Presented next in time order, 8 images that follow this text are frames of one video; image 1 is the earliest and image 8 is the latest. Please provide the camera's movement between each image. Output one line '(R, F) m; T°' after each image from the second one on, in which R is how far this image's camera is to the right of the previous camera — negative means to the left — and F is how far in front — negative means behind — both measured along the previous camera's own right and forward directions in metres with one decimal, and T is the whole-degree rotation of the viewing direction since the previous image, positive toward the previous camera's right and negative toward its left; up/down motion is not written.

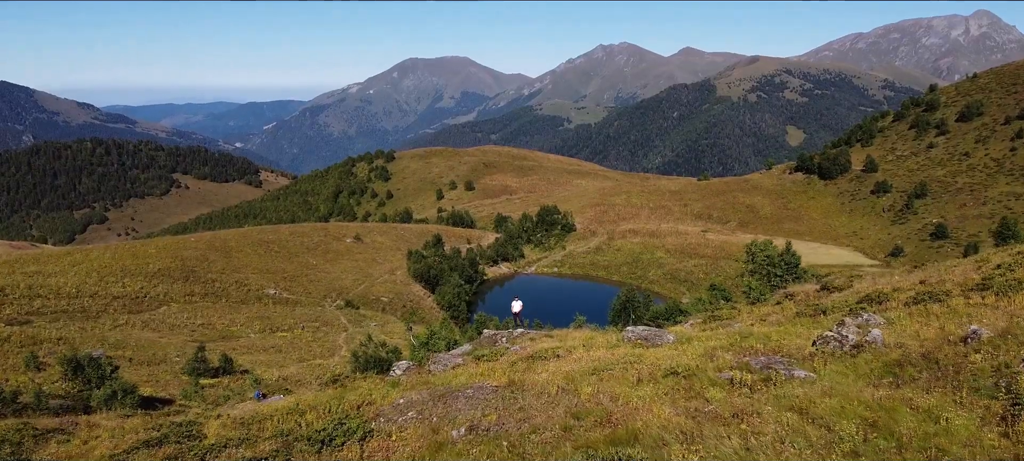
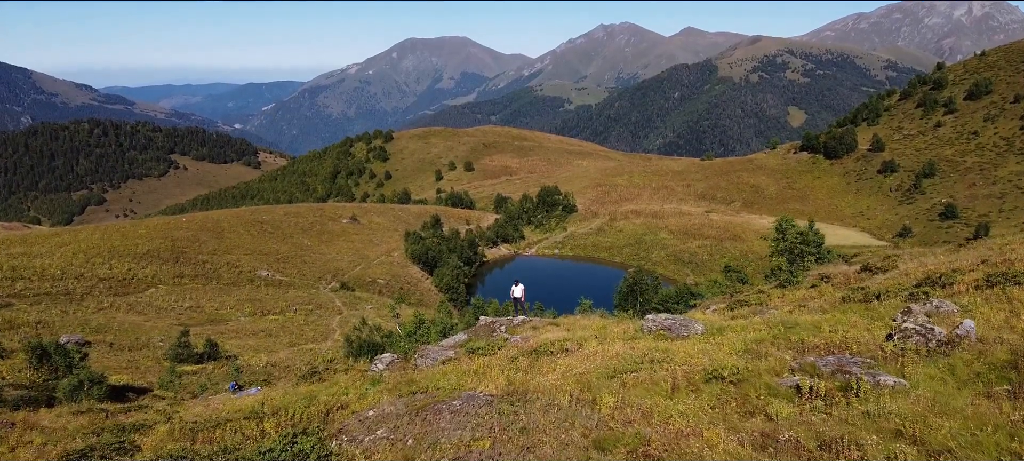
(0.0, +2.4) m; 0°
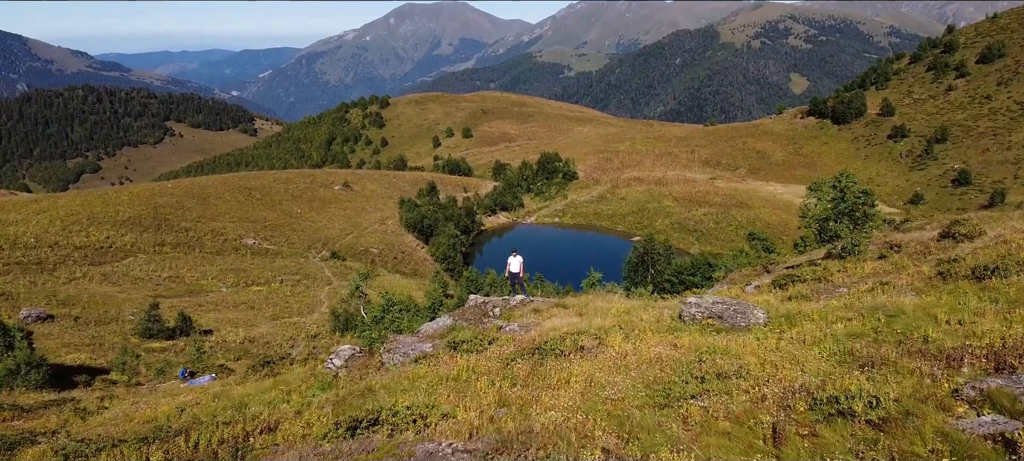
(0.0, +3.6) m; 0°
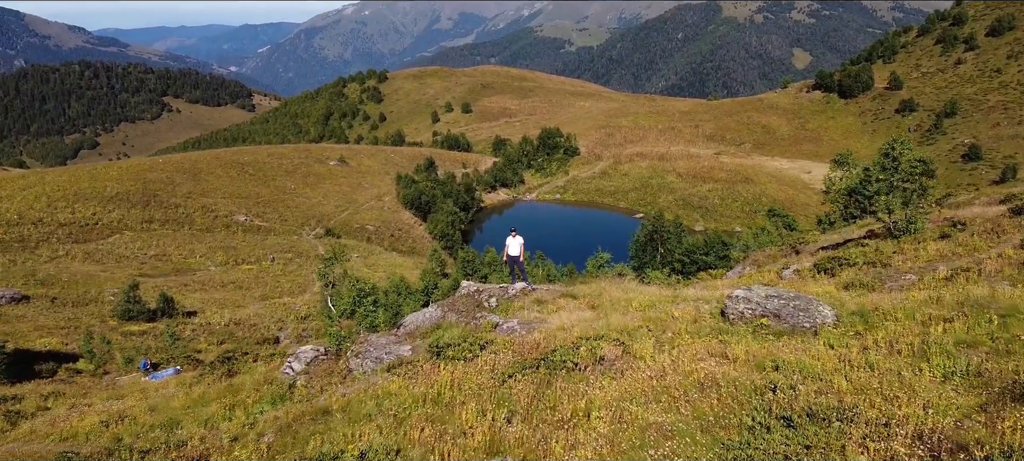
(0.0, +2.2) m; 0°
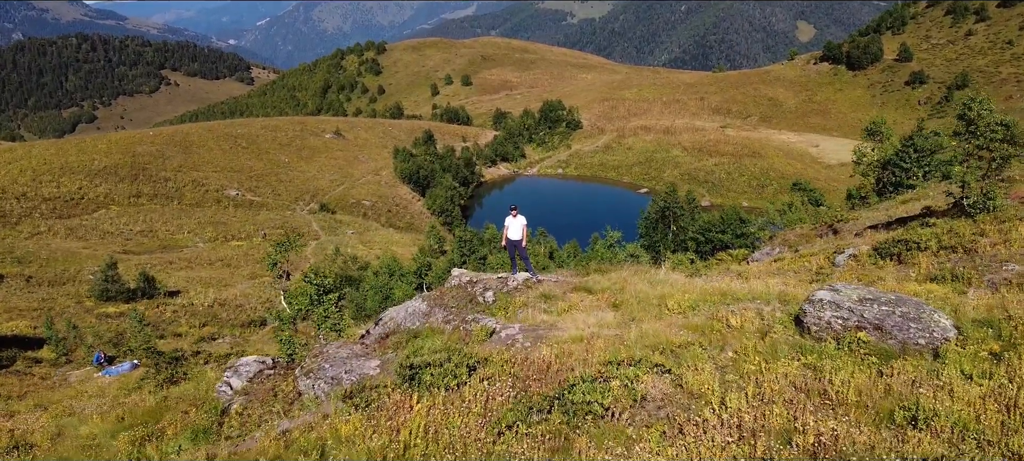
(0.0, +2.2) m; 0°
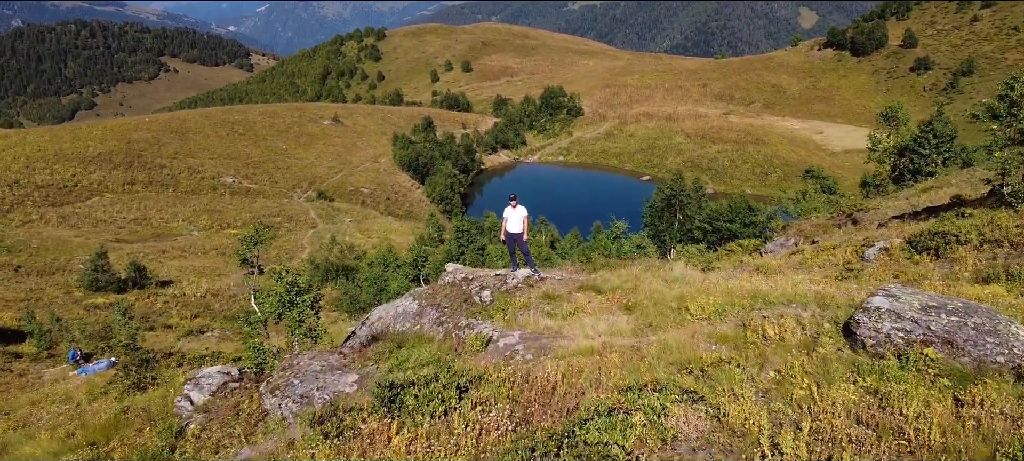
(0.0, +0.9) m; 0°
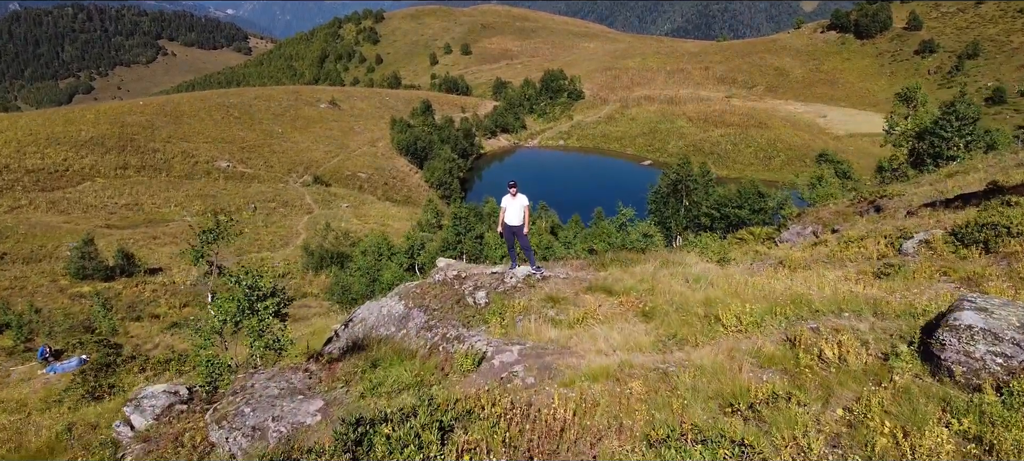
(0.0, +1.0) m; 0°
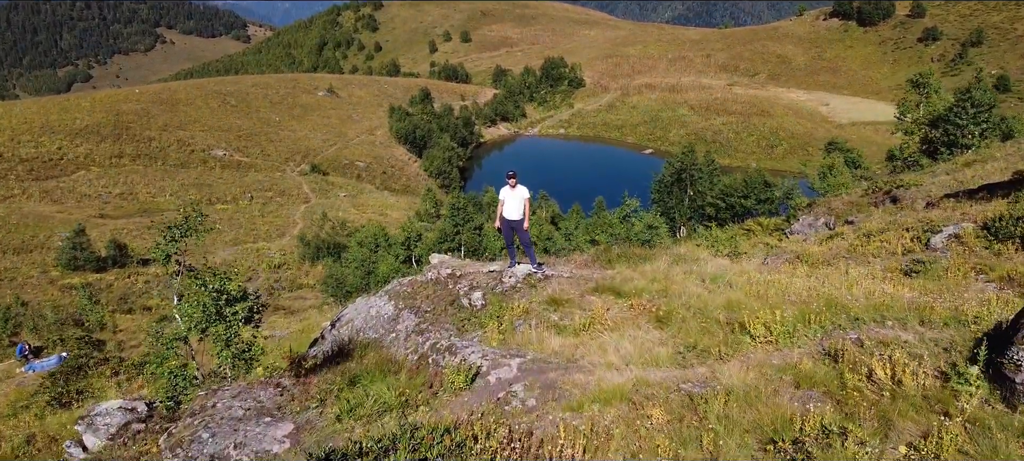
(0.0, +0.6) m; 0°
